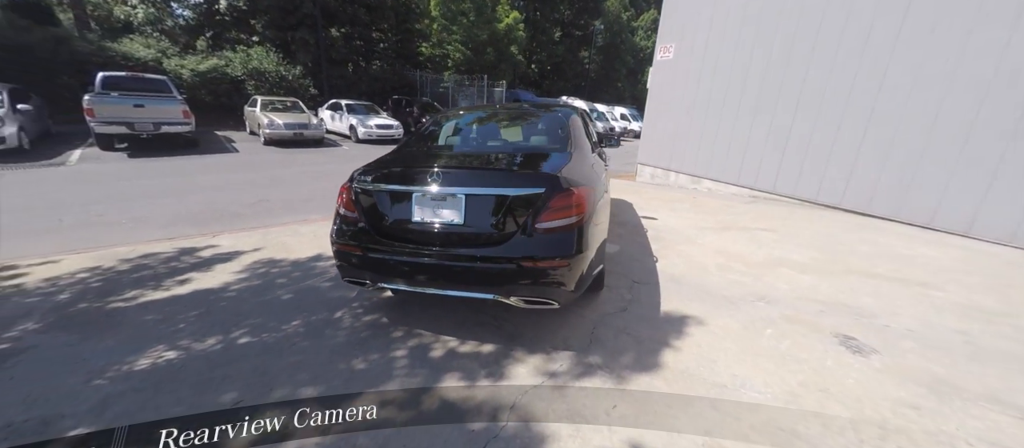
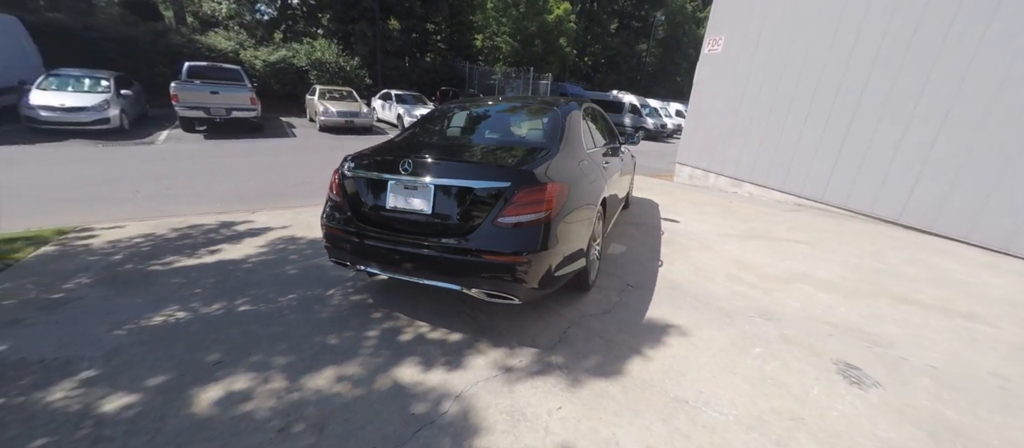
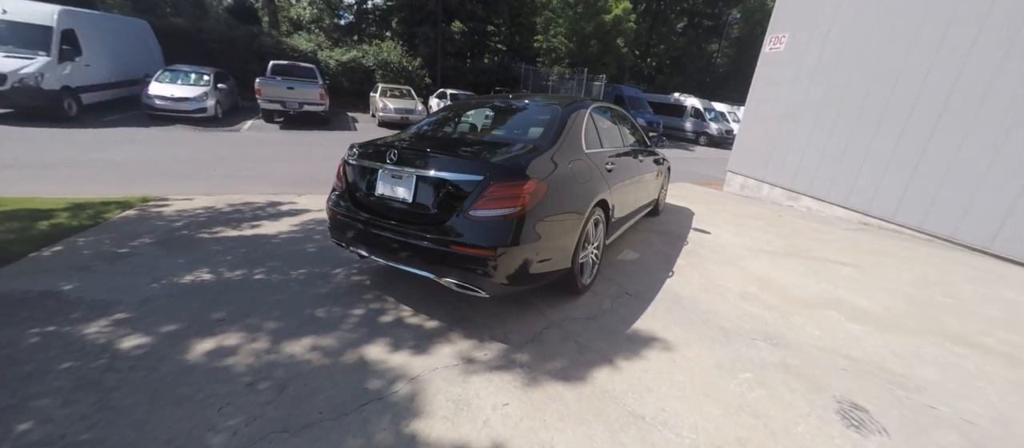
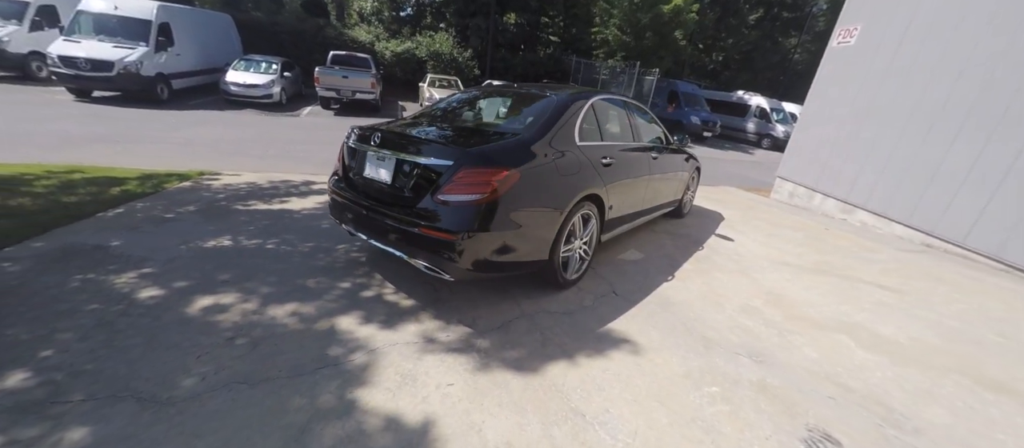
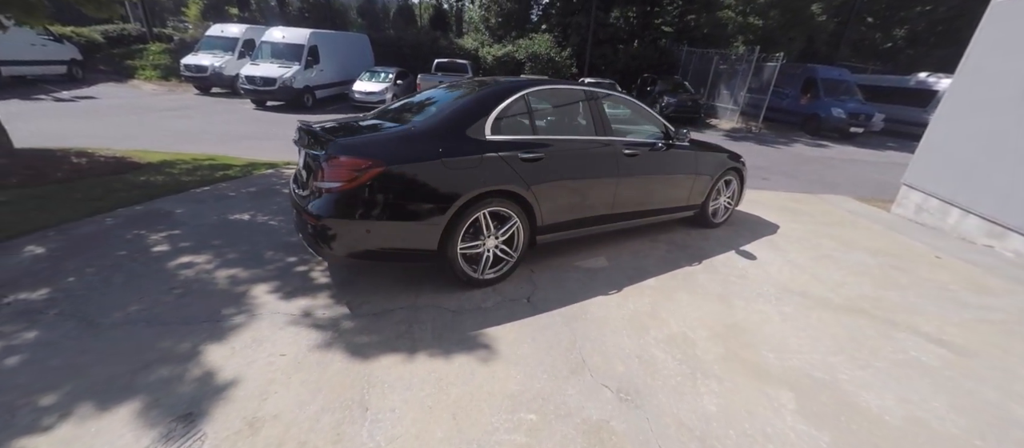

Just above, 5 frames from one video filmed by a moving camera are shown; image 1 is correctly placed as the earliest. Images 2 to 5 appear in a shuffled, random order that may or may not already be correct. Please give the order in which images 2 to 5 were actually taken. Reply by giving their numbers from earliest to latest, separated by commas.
2, 3, 4, 5
